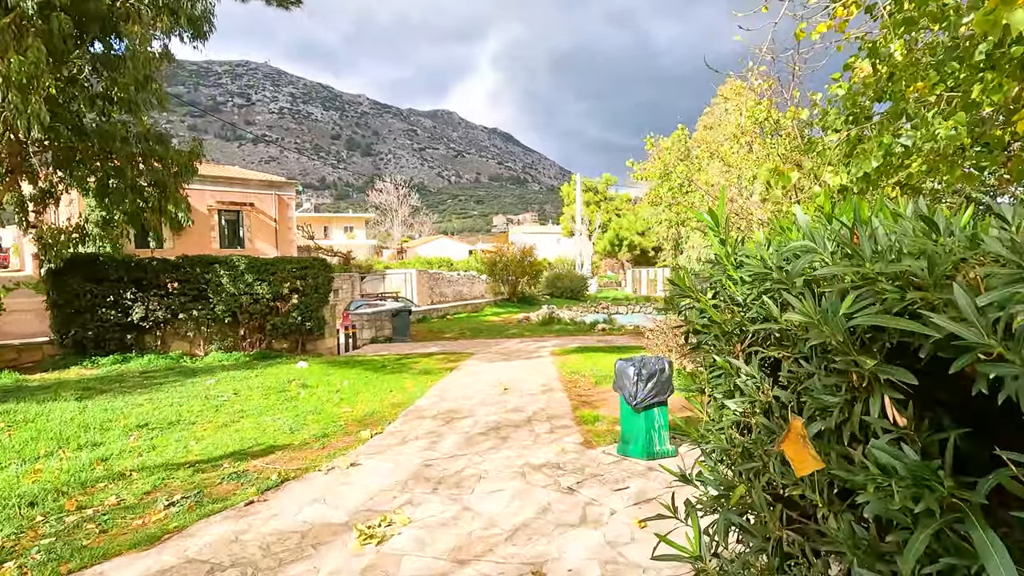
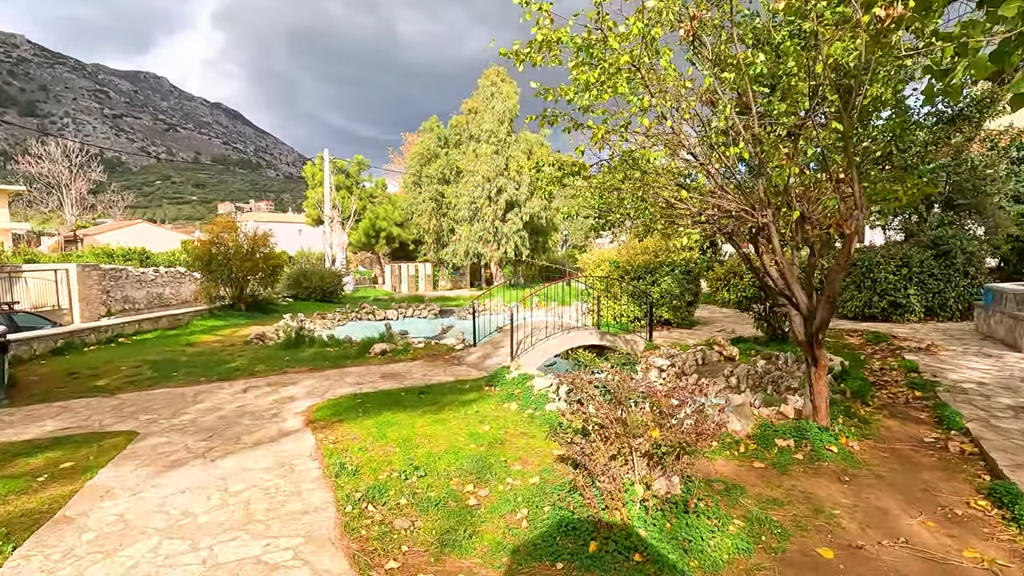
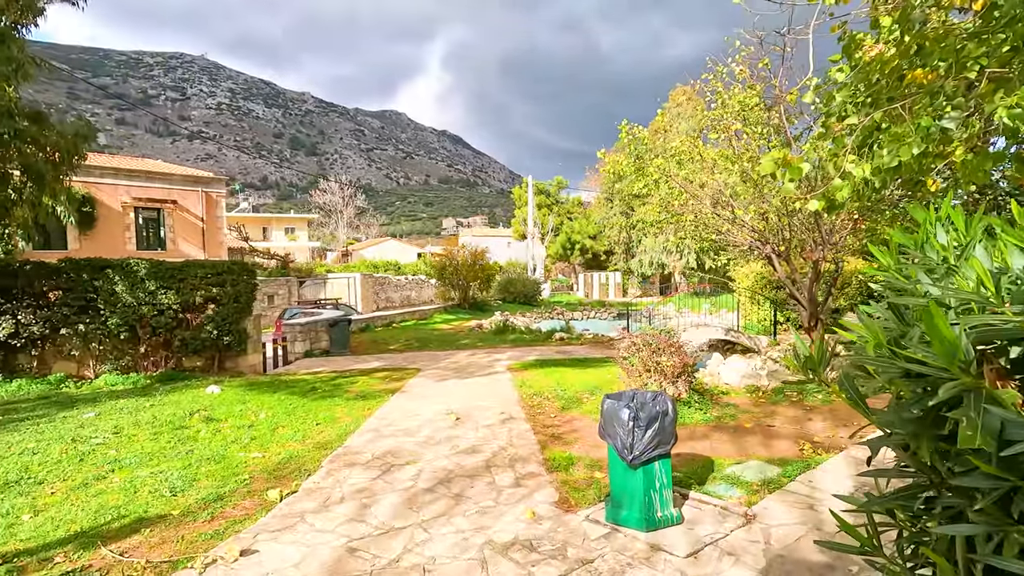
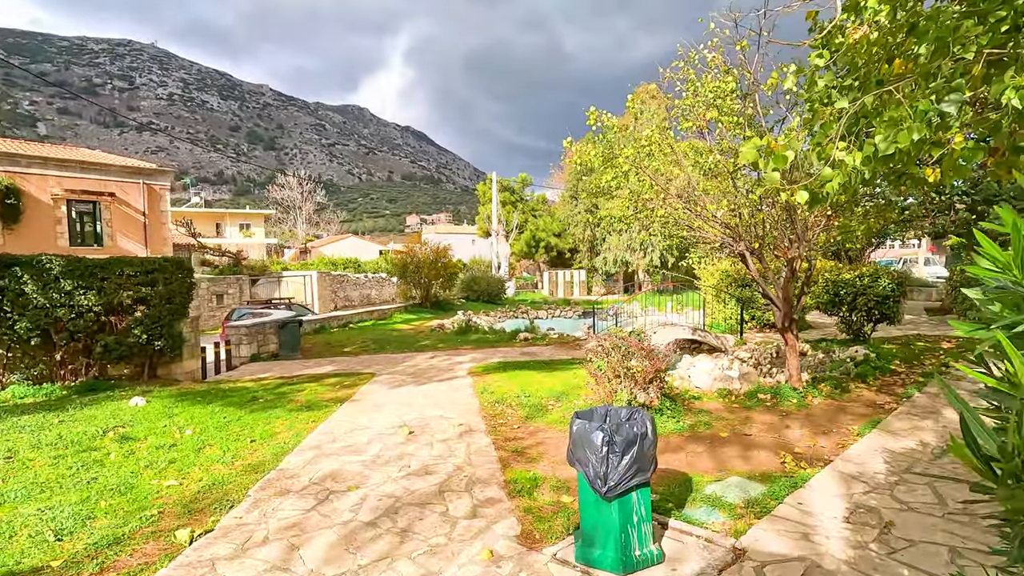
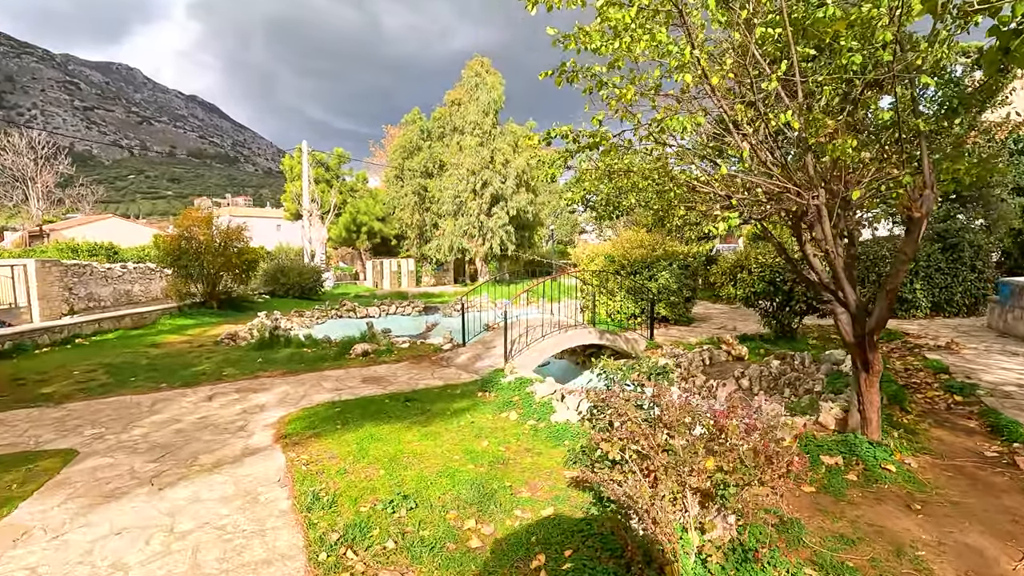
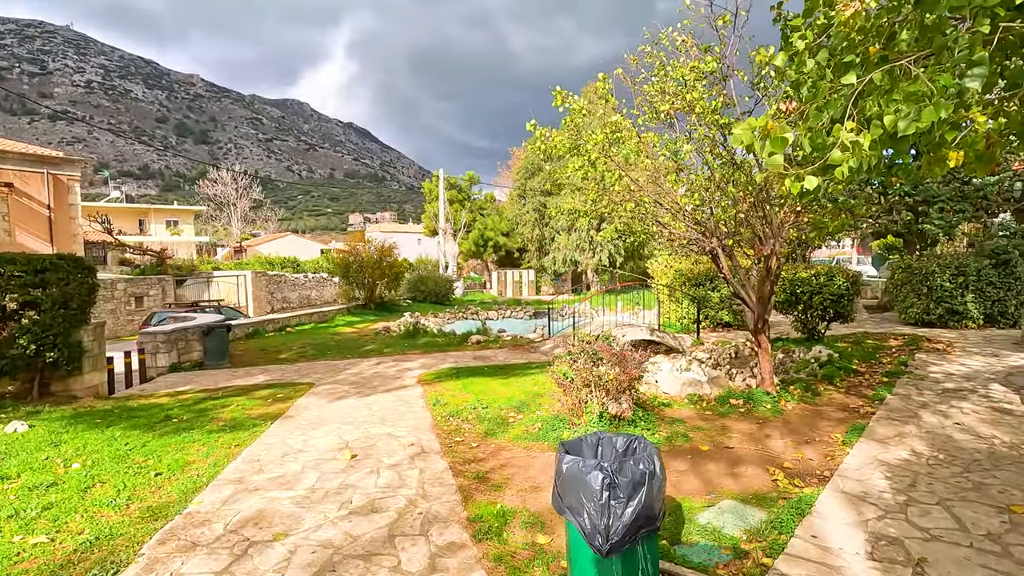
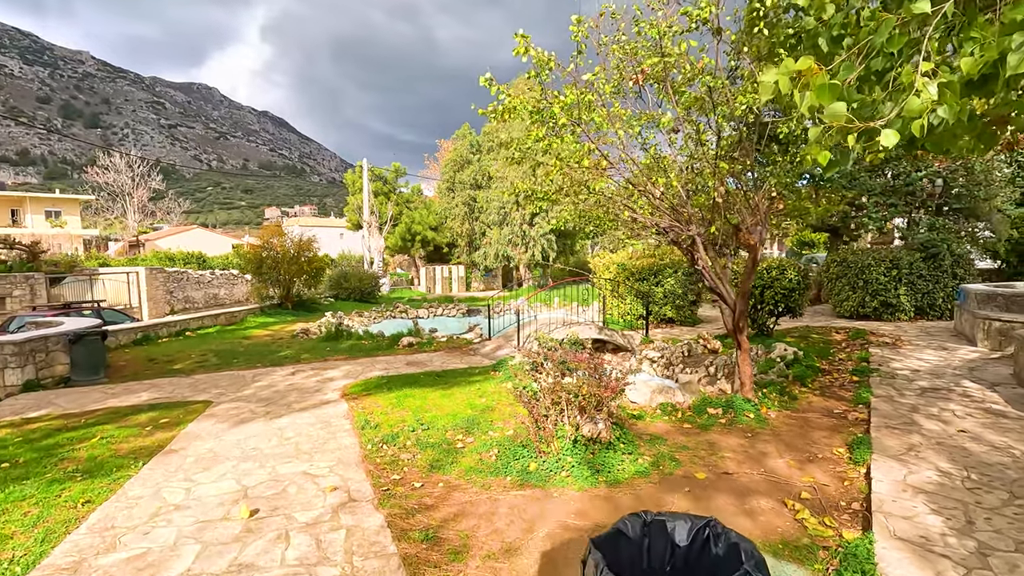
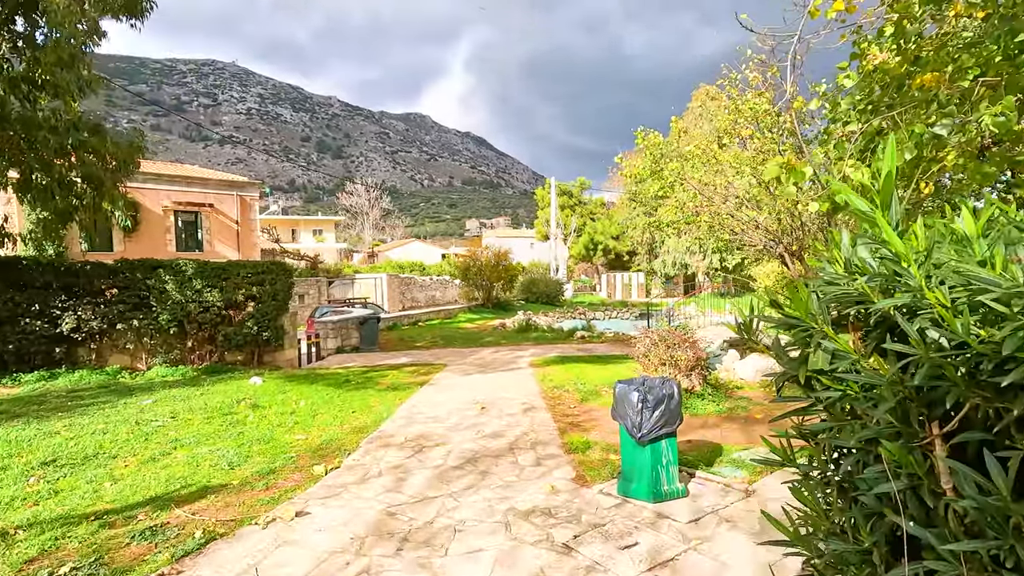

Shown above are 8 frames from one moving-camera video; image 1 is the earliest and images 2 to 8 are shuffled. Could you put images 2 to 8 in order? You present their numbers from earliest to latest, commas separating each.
8, 3, 4, 6, 7, 2, 5
